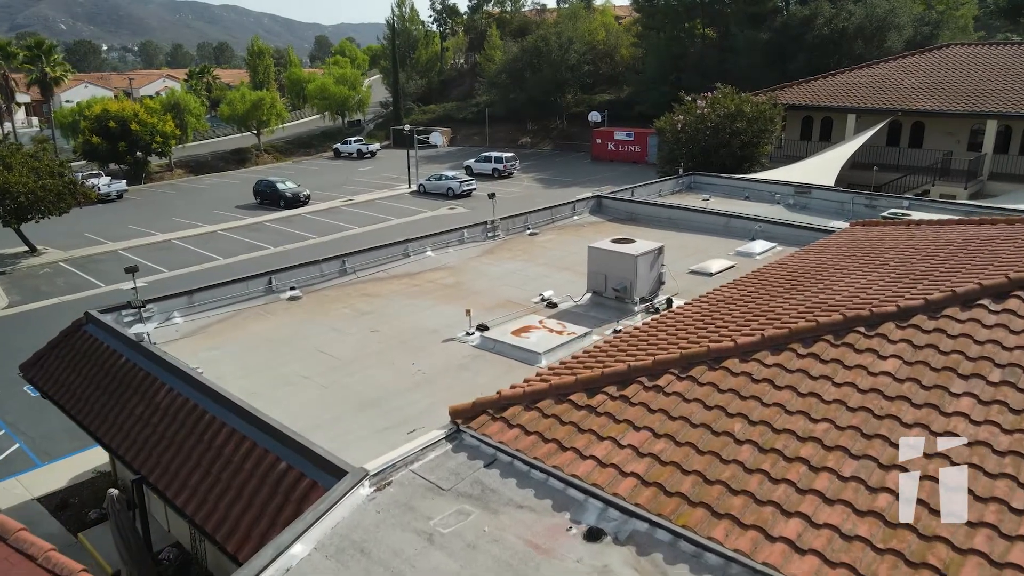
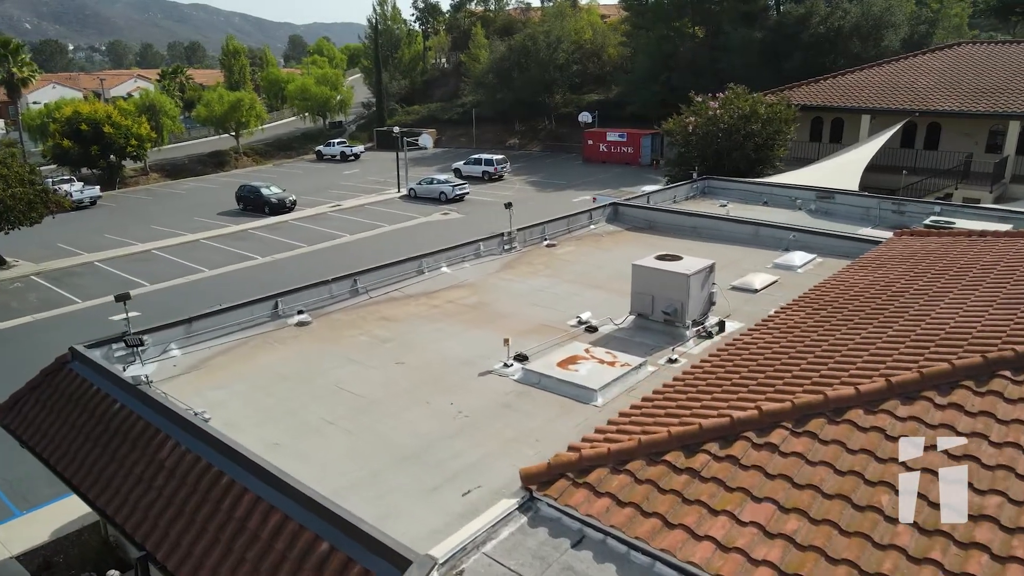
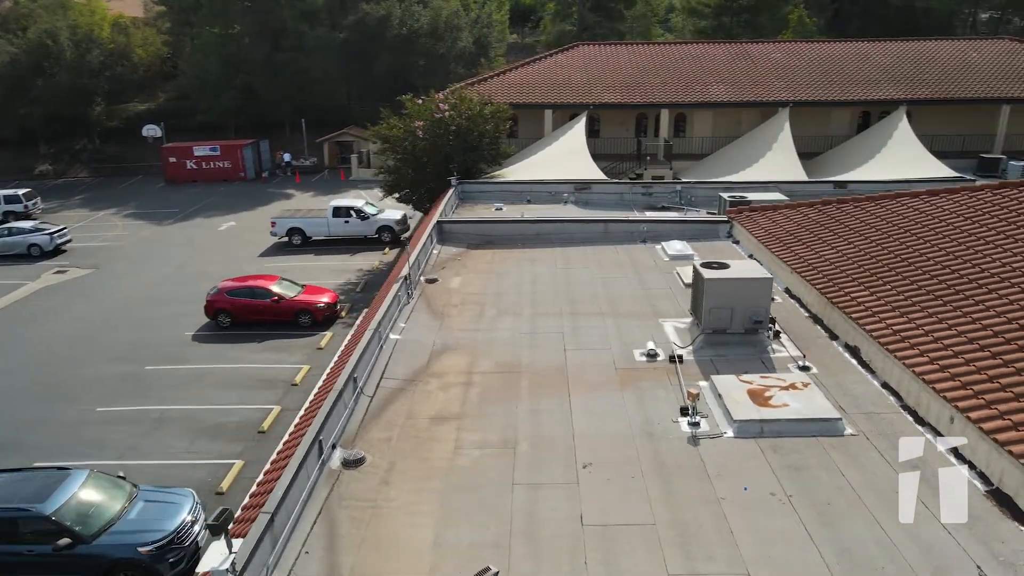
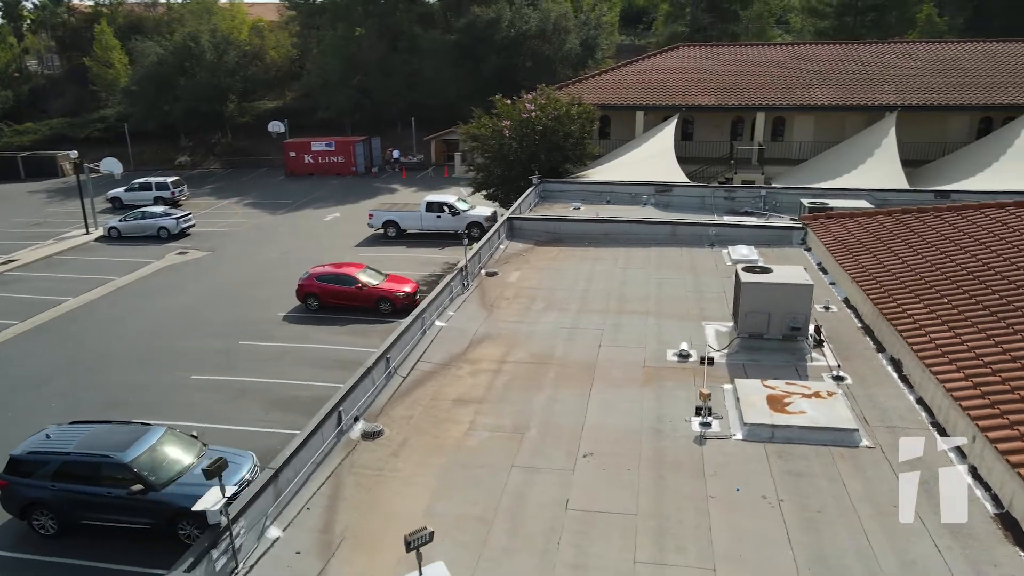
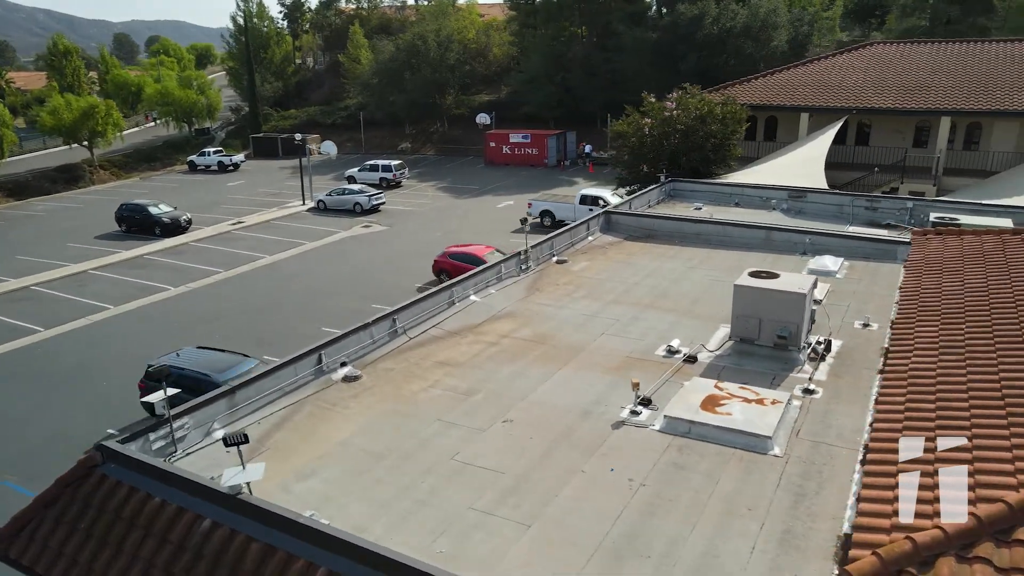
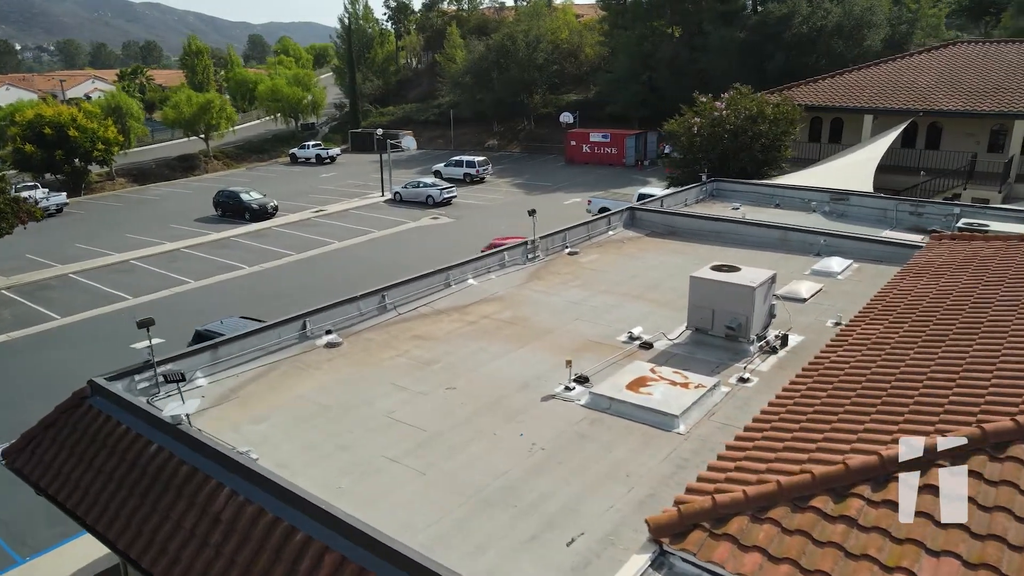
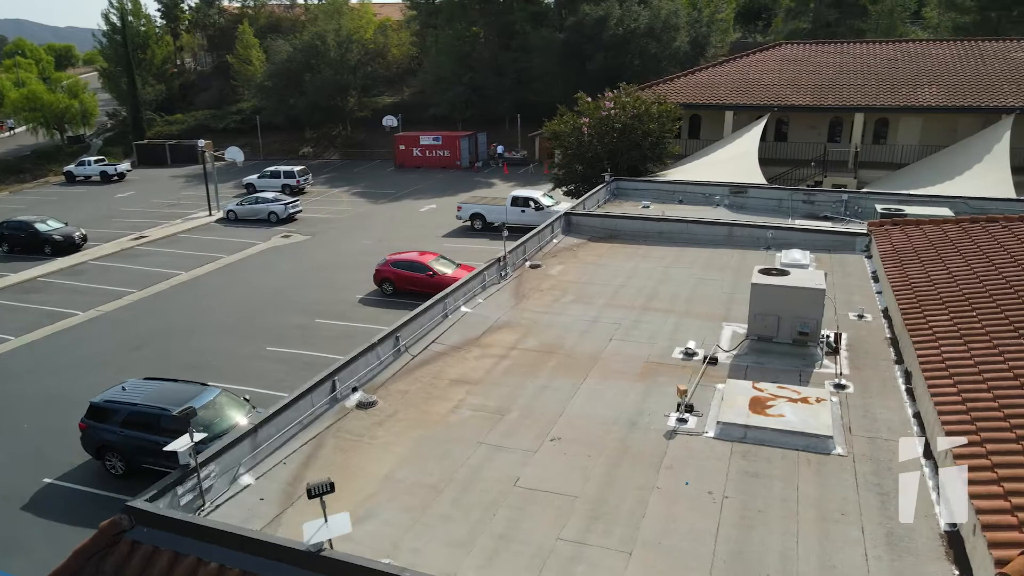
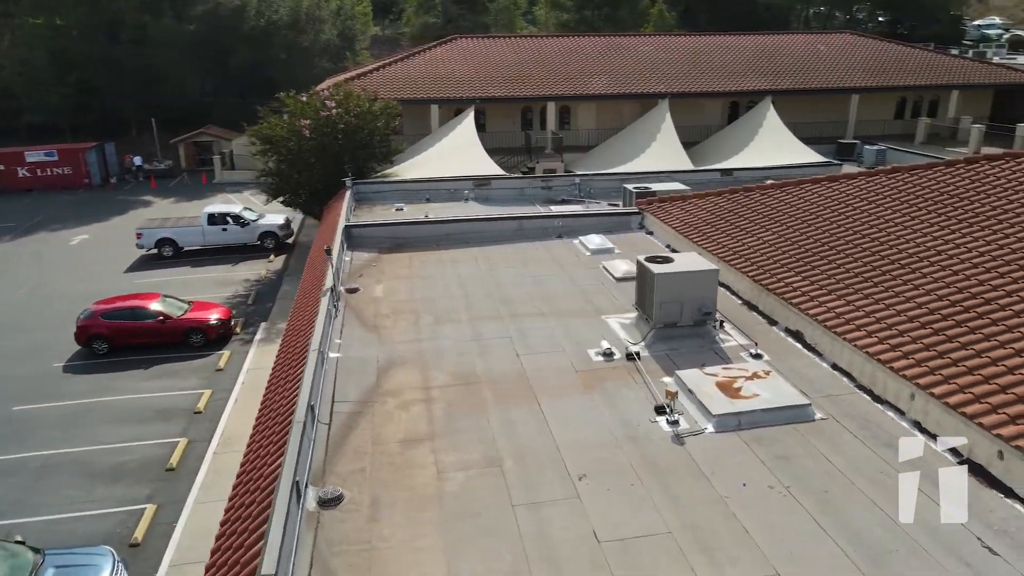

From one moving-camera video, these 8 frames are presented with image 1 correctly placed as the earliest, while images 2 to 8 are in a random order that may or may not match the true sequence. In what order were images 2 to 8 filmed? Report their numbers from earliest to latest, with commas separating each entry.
2, 6, 5, 7, 4, 3, 8
